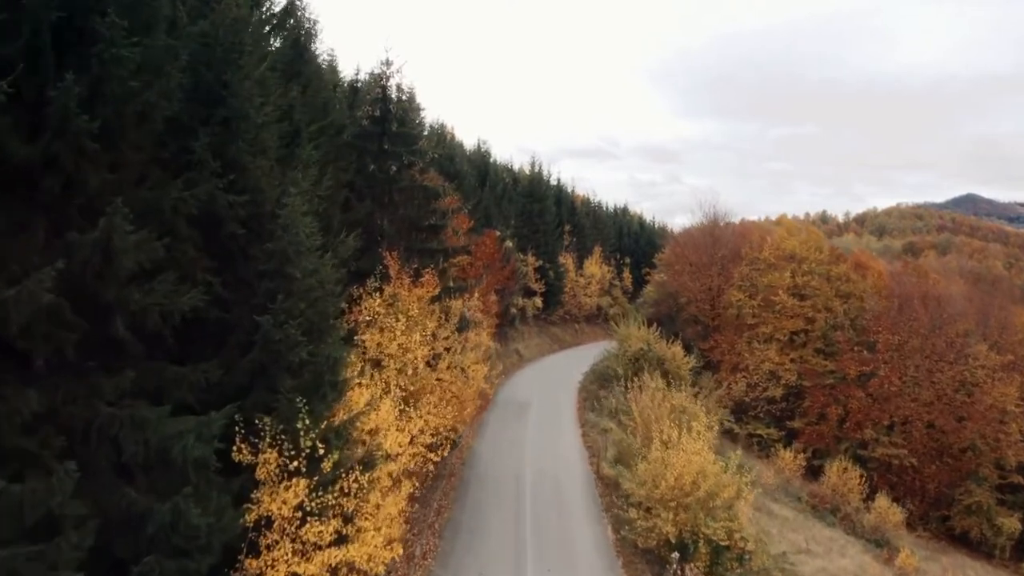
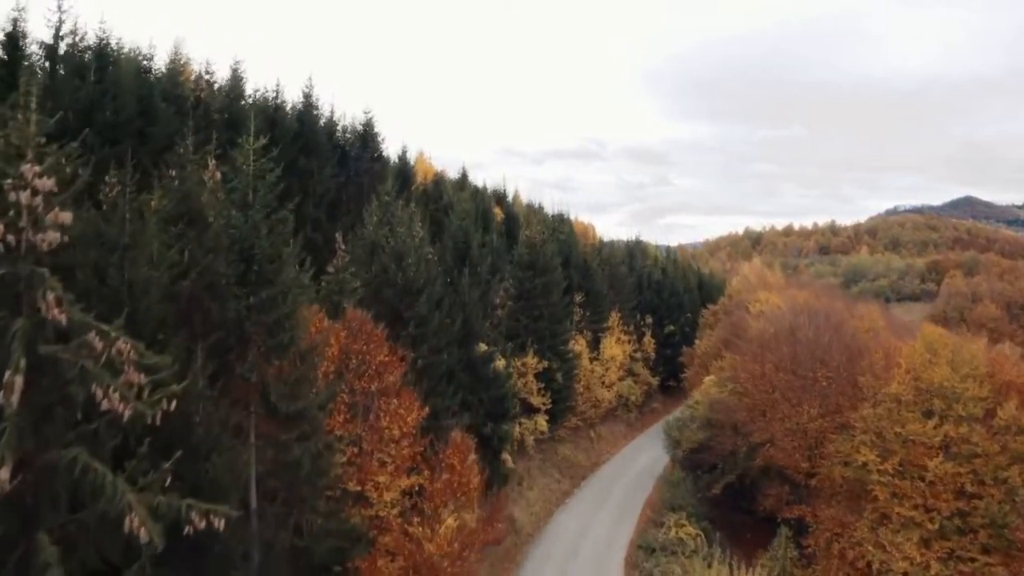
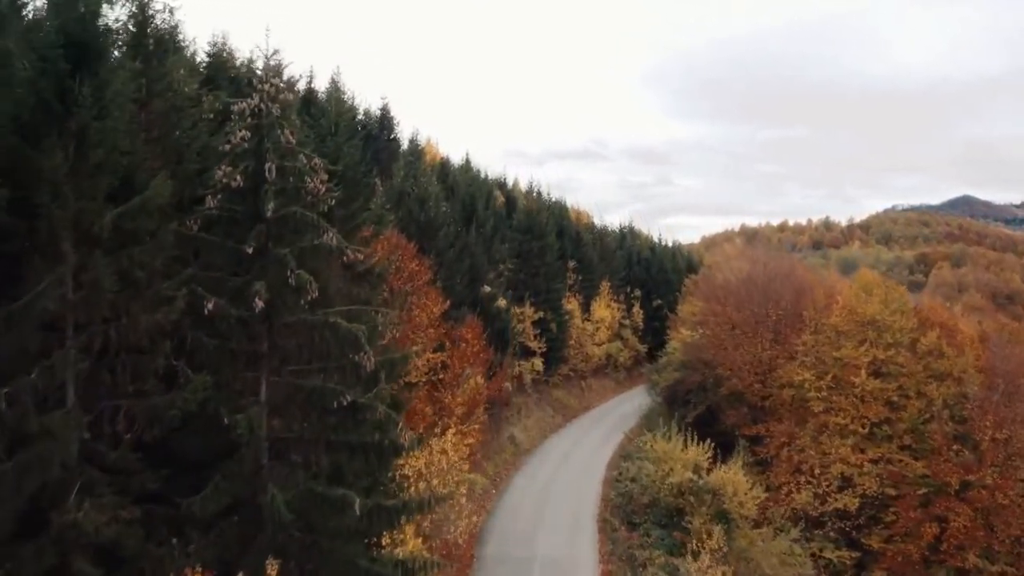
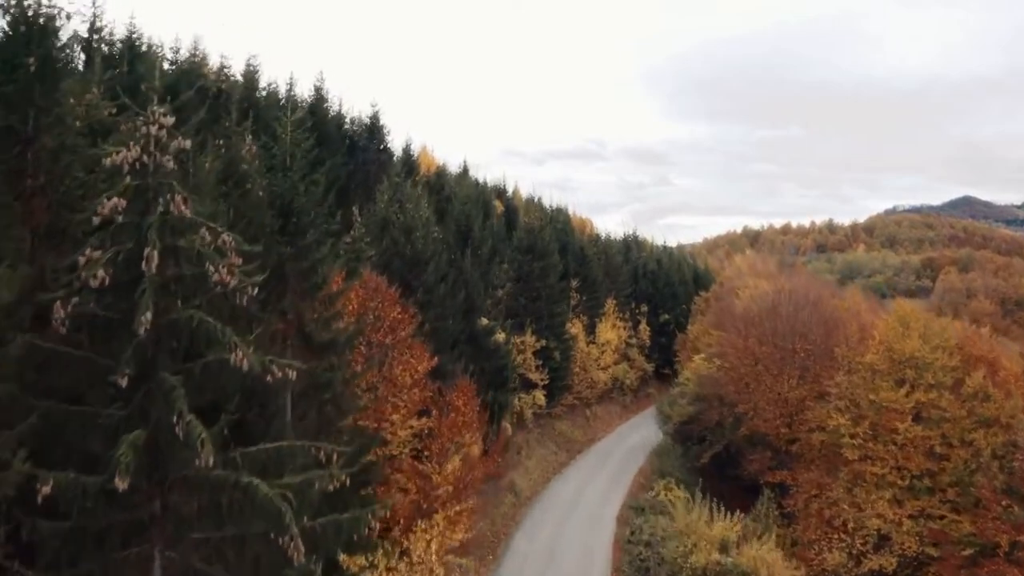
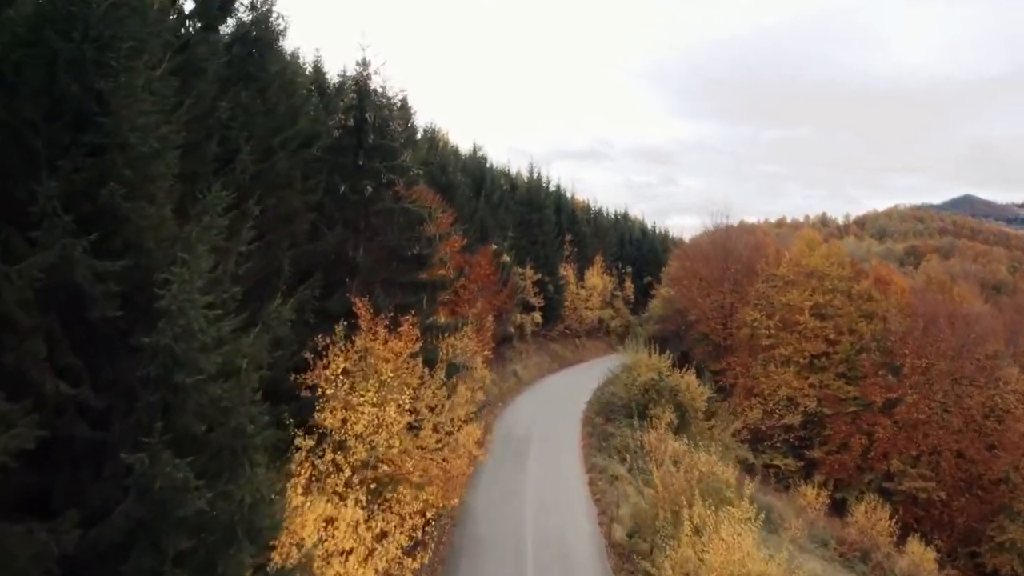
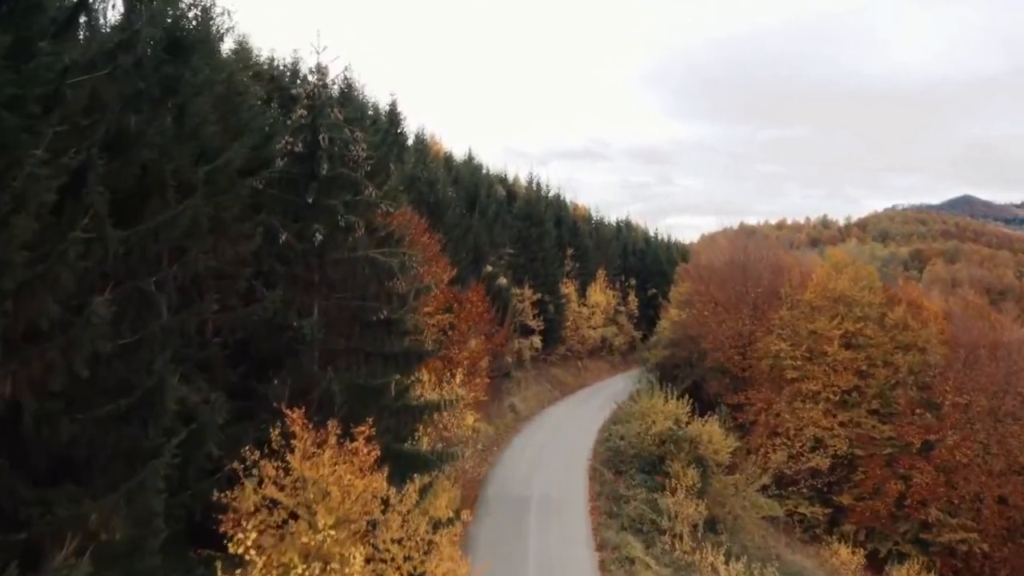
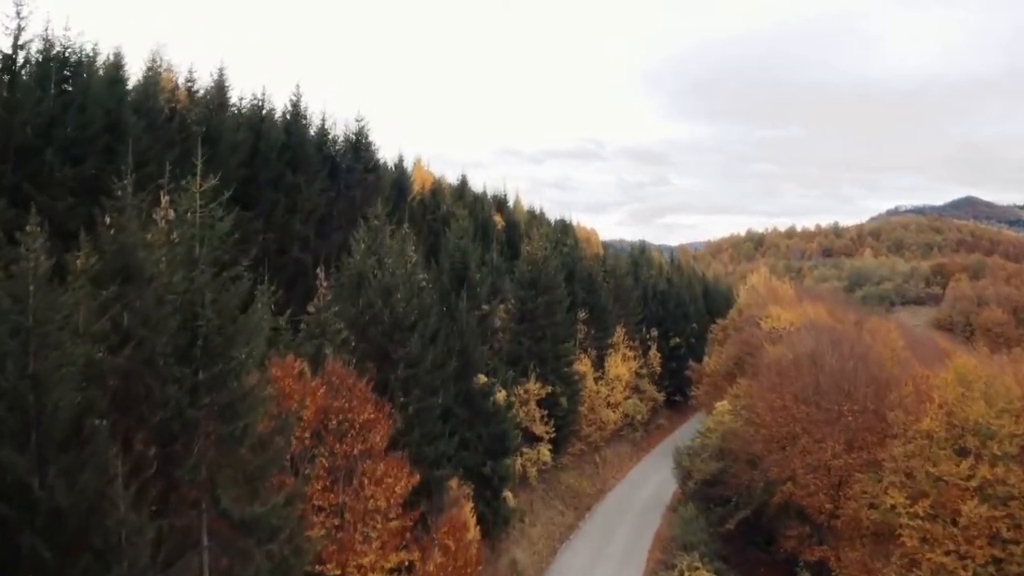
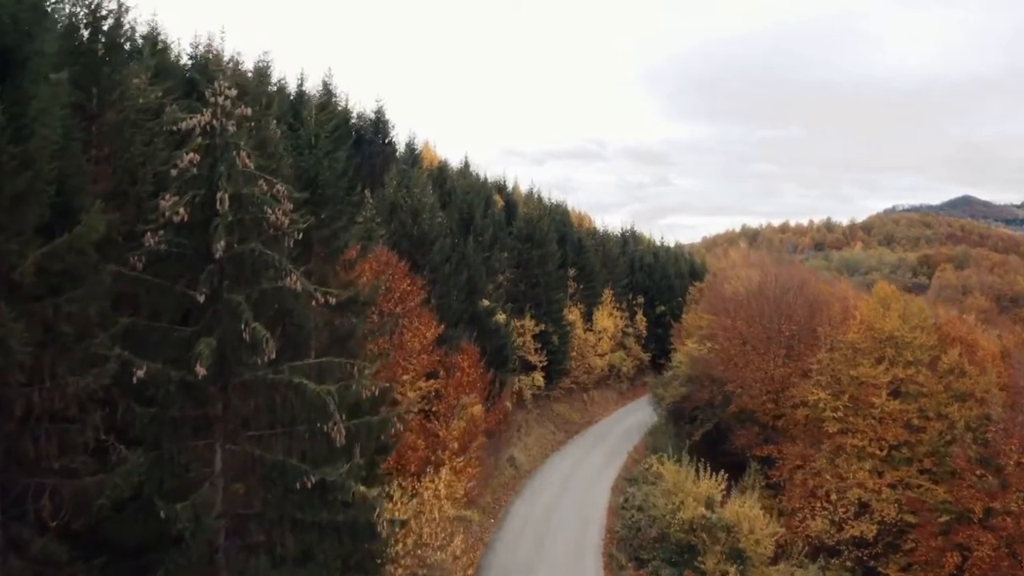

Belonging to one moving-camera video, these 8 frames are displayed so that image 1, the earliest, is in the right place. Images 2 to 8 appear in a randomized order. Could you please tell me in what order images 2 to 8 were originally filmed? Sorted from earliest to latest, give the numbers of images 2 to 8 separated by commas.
5, 6, 3, 8, 4, 2, 7
